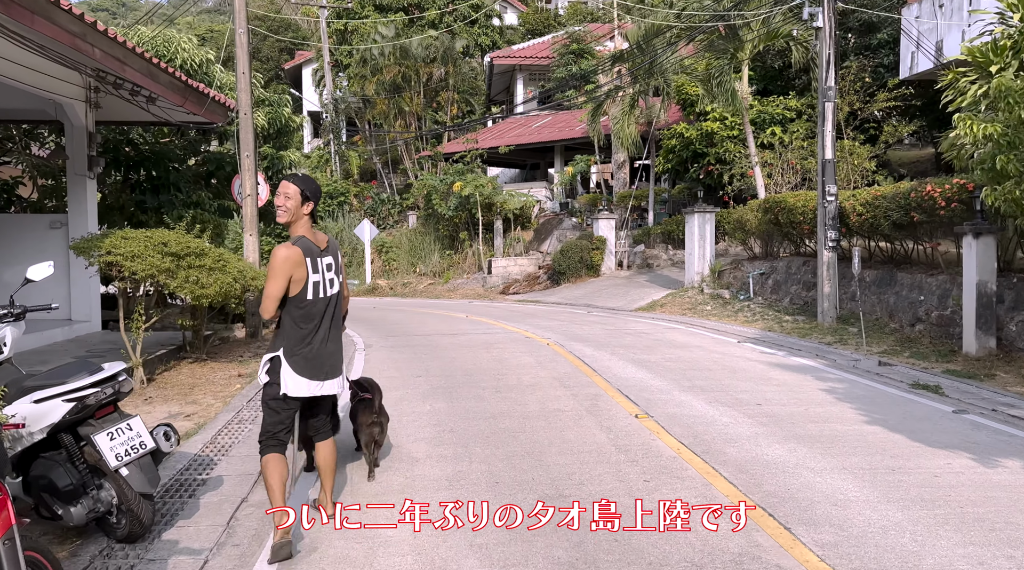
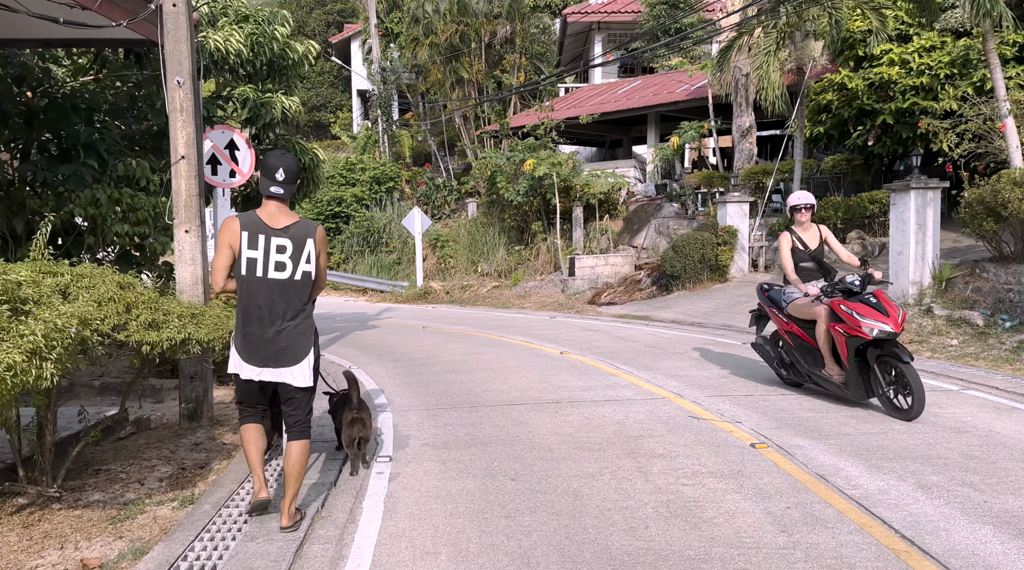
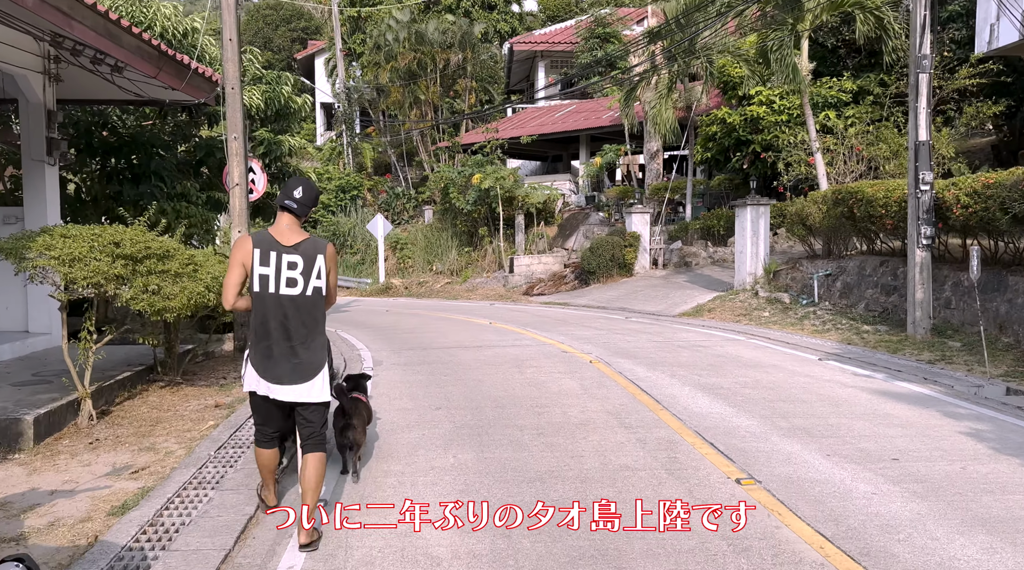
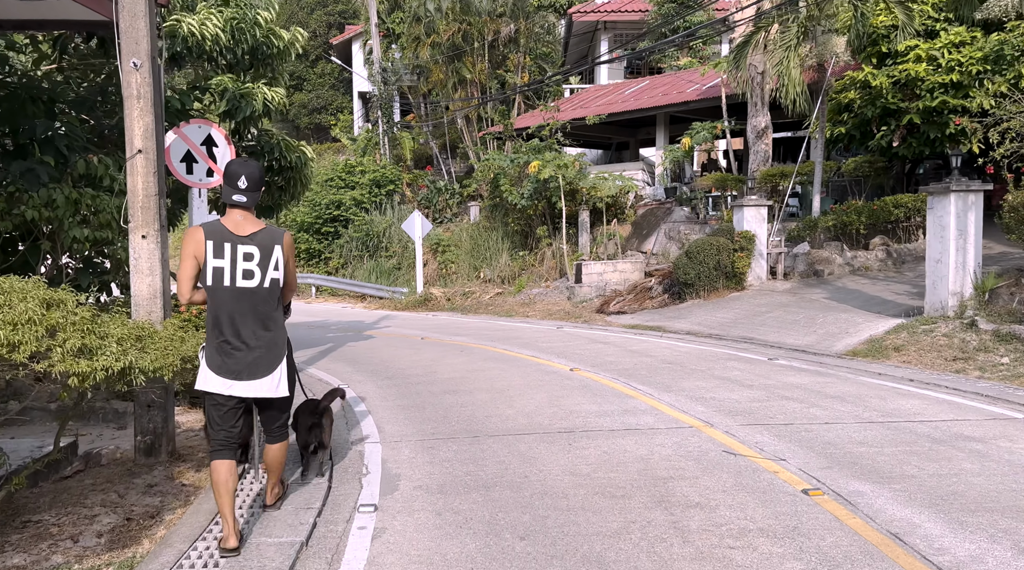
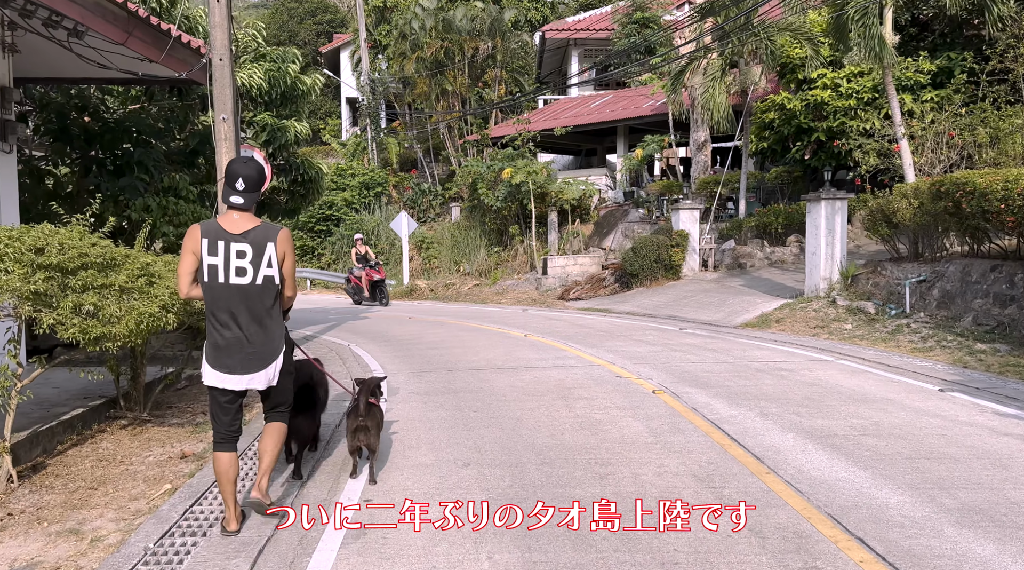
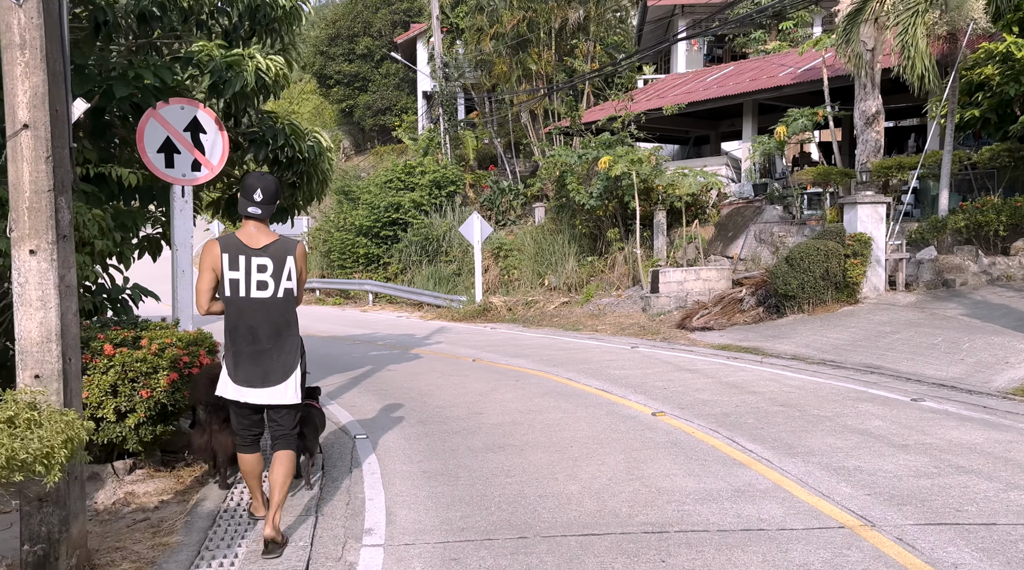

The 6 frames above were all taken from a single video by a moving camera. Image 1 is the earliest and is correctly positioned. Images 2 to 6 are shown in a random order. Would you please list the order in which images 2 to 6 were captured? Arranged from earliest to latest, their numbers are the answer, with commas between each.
3, 5, 2, 4, 6
